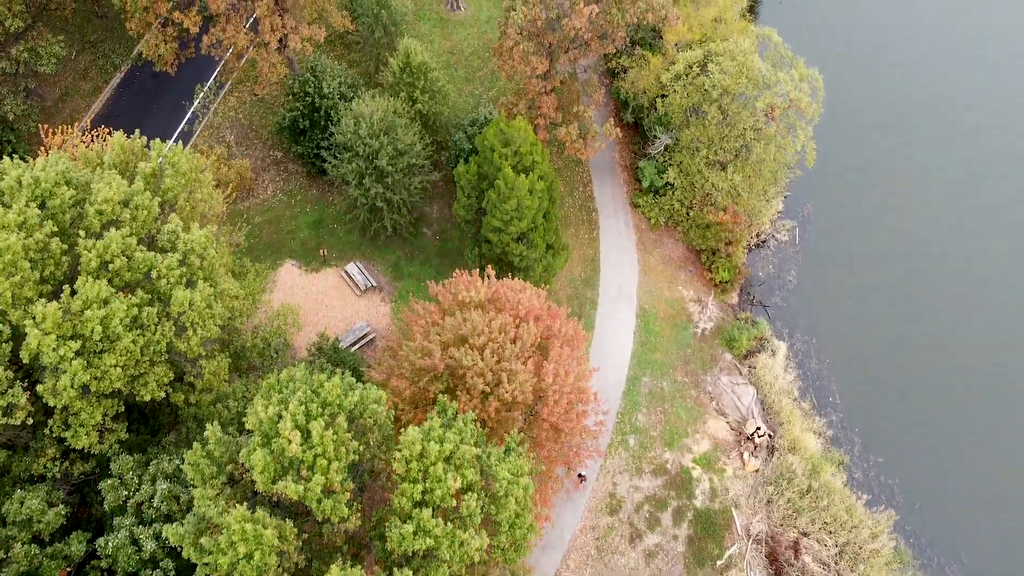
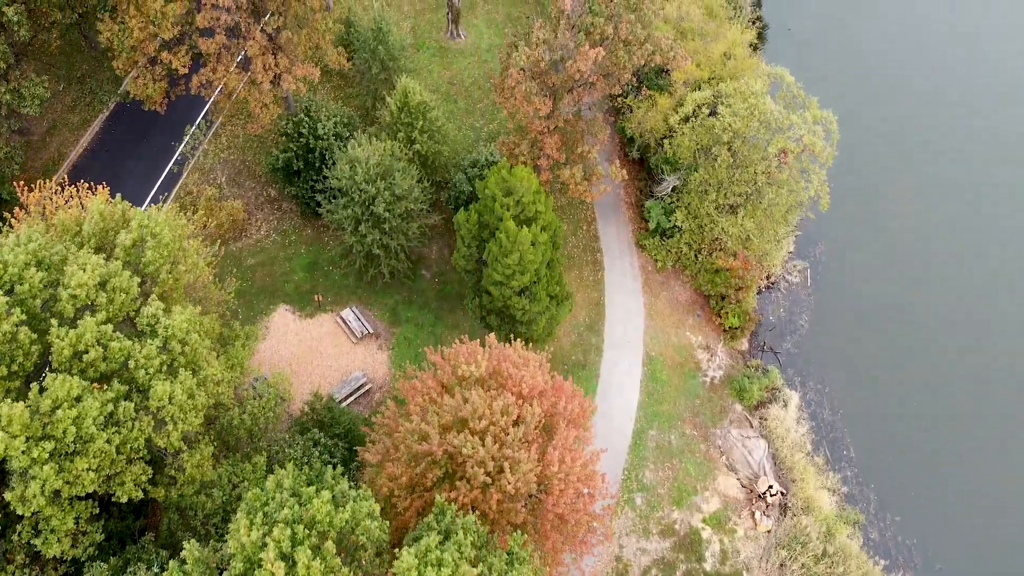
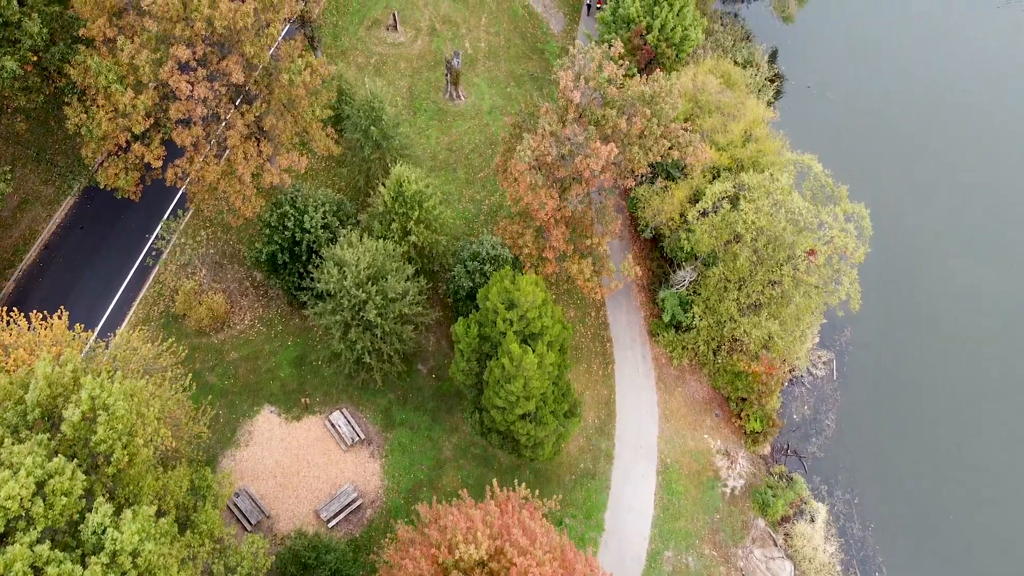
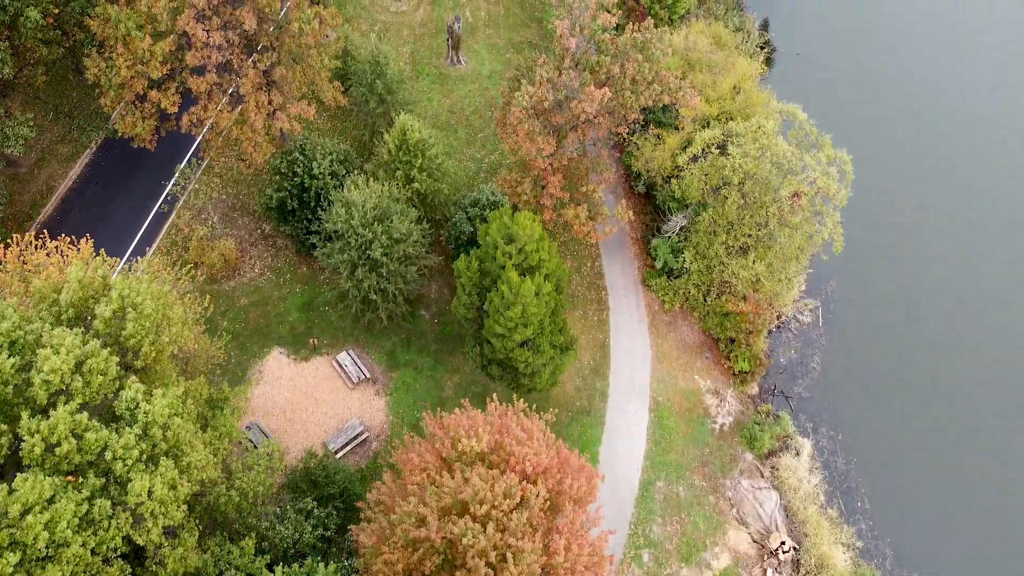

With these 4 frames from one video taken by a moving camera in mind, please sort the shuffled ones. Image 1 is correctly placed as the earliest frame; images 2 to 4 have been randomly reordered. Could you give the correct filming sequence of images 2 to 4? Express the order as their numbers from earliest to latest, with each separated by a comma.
2, 4, 3
